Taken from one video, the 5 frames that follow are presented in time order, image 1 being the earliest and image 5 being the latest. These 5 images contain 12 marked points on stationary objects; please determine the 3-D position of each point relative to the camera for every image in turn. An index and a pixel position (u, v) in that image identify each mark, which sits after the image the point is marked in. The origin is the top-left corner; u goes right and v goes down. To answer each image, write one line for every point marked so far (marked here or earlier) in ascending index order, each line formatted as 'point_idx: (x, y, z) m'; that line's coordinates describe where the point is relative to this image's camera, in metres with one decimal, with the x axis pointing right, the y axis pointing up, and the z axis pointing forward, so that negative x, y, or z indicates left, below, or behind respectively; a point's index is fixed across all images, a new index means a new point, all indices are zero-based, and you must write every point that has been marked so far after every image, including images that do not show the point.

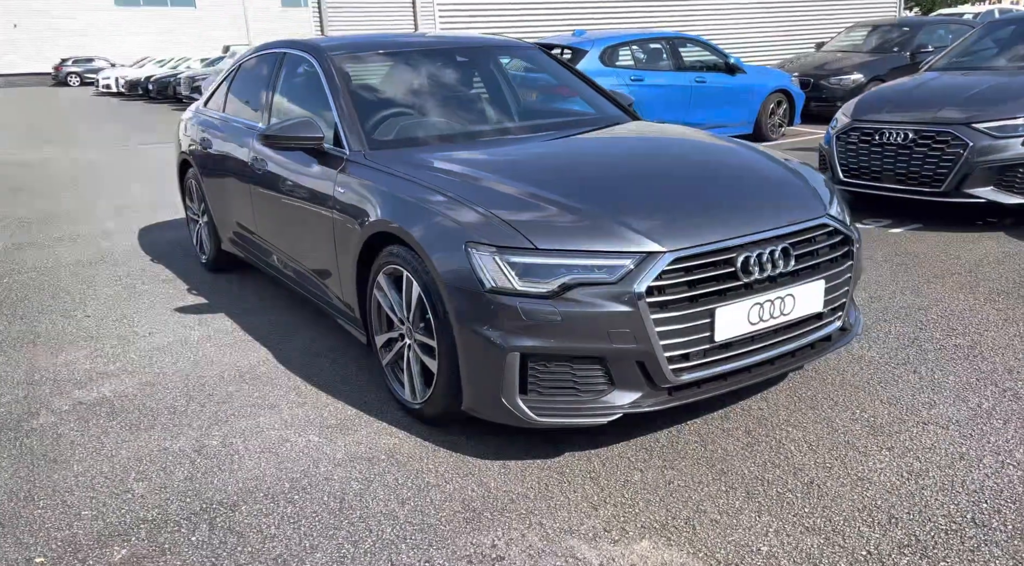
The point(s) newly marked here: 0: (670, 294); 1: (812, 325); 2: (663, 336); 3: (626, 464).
0: (+0.5, 0.0, +2.5) m
1: (+1.1, -0.2, +2.8) m
2: (+0.5, -0.2, +2.5) m
3: (+0.4, -0.6, +2.6) m
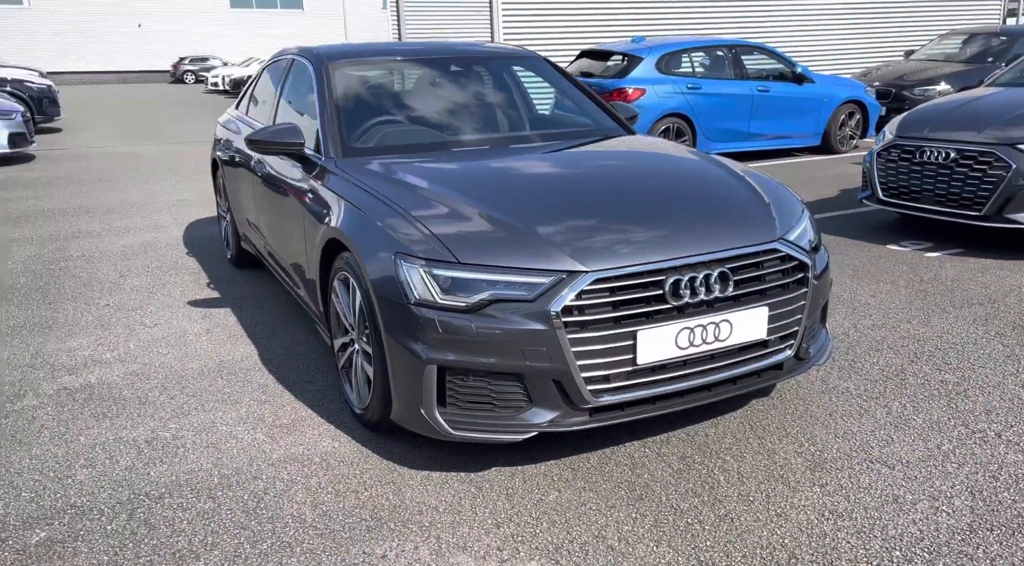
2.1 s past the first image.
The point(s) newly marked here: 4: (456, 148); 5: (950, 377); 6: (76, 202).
0: (+0.3, -0.1, +2.4) m
1: (+0.8, -0.2, +2.7) m
2: (+0.2, -0.2, +2.4) m
3: (+0.1, -0.7, +2.6) m
4: (-0.2, +0.7, +3.8) m
5: (+1.9, -0.4, +3.3) m
6: (-5.2, +1.0, +9.4) m
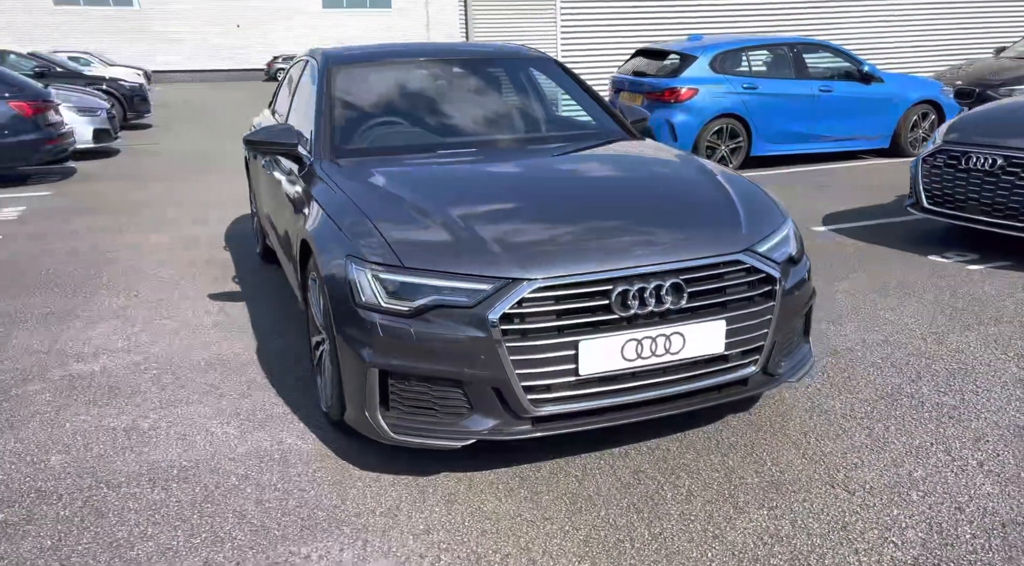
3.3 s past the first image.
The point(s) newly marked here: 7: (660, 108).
0: (+0.1, -0.1, +2.4) m
1: (+0.7, -0.3, +2.6) m
2: (0.0, -0.3, +2.4) m
3: (-0.1, -0.7, +2.6) m
4: (-0.2, +0.6, +3.8) m
5: (+1.7, -0.5, +3.1) m
6: (-4.7, +1.1, +9.9) m
7: (+1.9, +2.3, +10.1) m
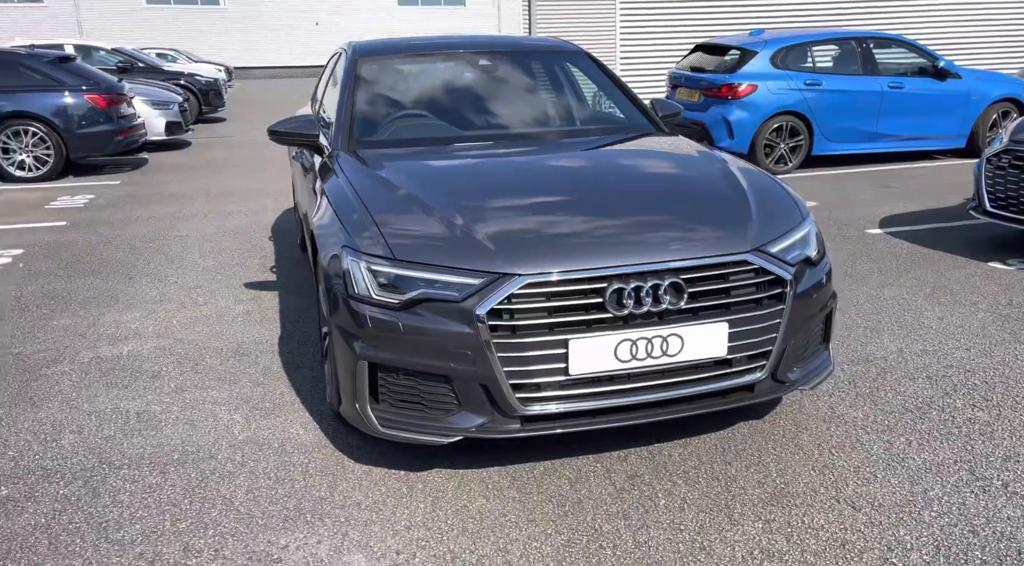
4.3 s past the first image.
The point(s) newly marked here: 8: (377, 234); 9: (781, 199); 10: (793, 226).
0: (0.0, -0.1, +2.3) m
1: (+0.7, -0.3, +2.5) m
2: (0.0, -0.2, +2.3) m
3: (-0.1, -0.7, +2.5) m
4: (-0.1, +0.7, +3.8) m
5: (+1.8, -0.5, +2.9) m
6: (-4.0, +1.3, +10.2) m
7: (+2.6, +2.2, +9.9) m
8: (-0.4, +0.2, +2.6) m
9: (+1.0, +0.3, +2.9) m
10: (+1.0, +0.2, +2.7) m
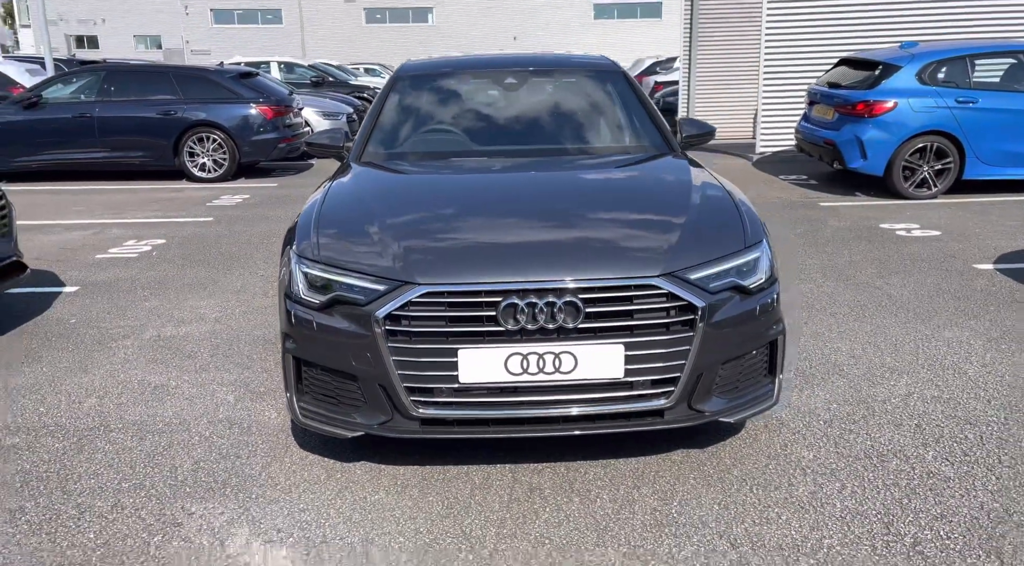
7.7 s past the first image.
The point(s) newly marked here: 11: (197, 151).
0: (-0.3, -0.1, +2.5) m
1: (+0.3, -0.4, +2.5) m
2: (-0.3, -0.3, +2.5) m
3: (-0.4, -0.7, +2.7) m
4: (-0.1, +0.6, +3.9) m
5: (+1.5, -0.6, +2.7) m
6: (-2.4, +1.3, +11.1) m
7: (+4.0, +1.9, +9.3) m
8: (-0.7, +0.2, +2.8) m
9: (+0.8, +0.2, +2.8) m
10: (+0.7, +0.1, +2.6) m
11: (-4.7, +2.0, +11.7) m
